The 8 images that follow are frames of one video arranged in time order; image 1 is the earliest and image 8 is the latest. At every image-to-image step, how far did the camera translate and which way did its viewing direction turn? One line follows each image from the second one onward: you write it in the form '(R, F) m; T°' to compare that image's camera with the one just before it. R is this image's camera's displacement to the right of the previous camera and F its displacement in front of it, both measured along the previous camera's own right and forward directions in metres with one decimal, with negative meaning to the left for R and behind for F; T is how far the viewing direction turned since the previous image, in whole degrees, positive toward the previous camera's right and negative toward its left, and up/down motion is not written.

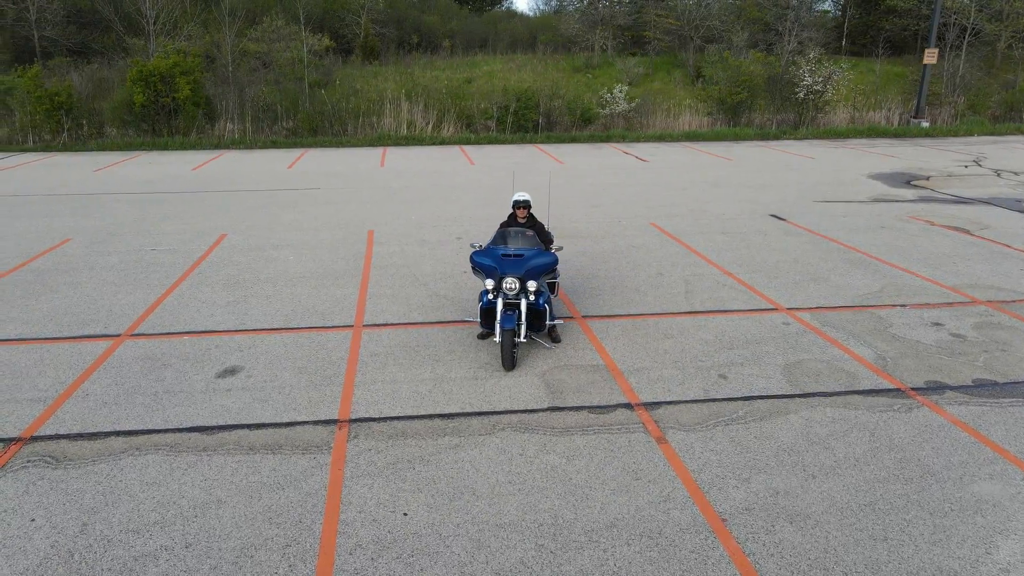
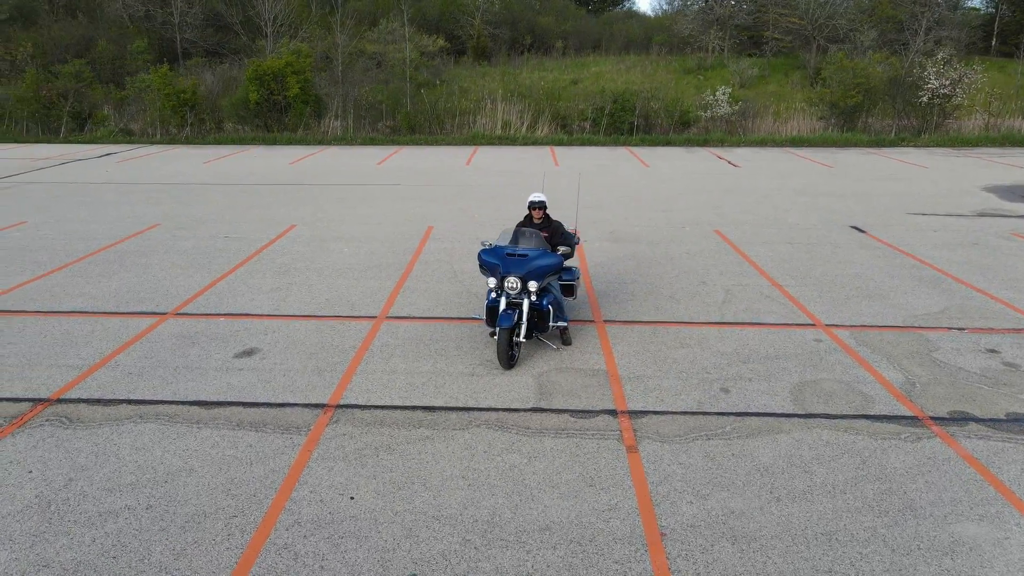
(+0.9, 0.0) m; -9°
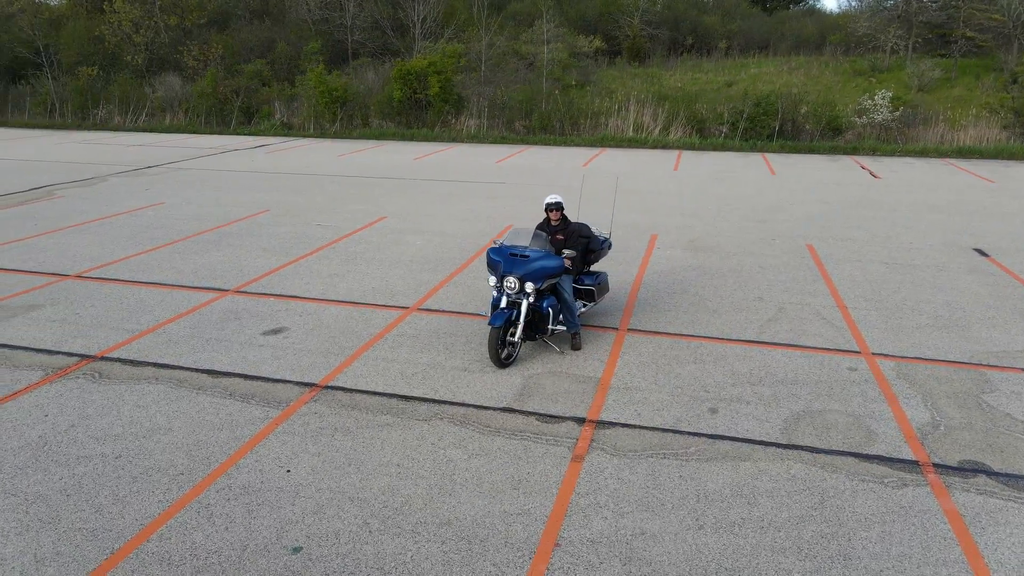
(+1.3, +0.1) m; -12°
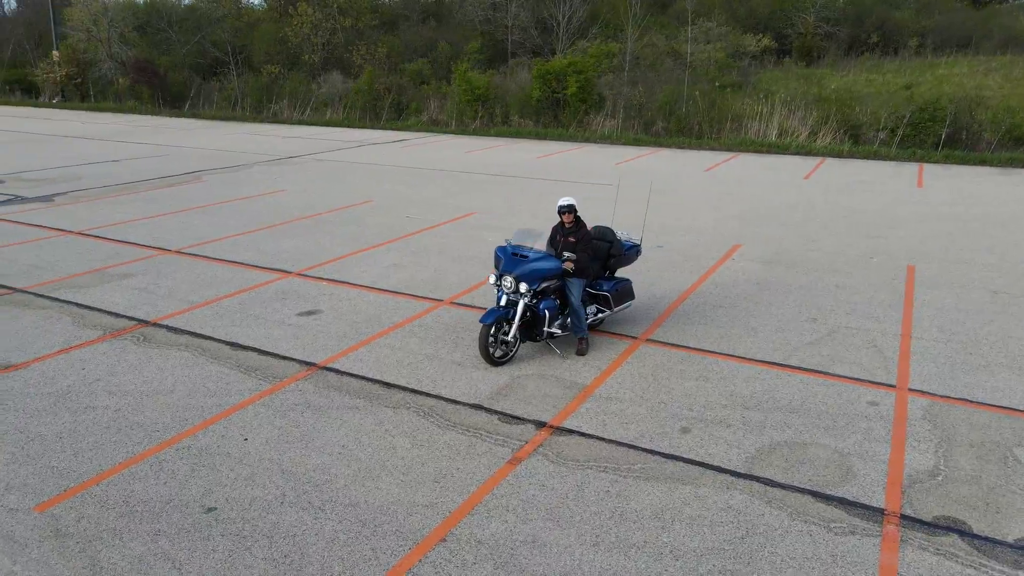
(+1.4, +0.1) m; -13°
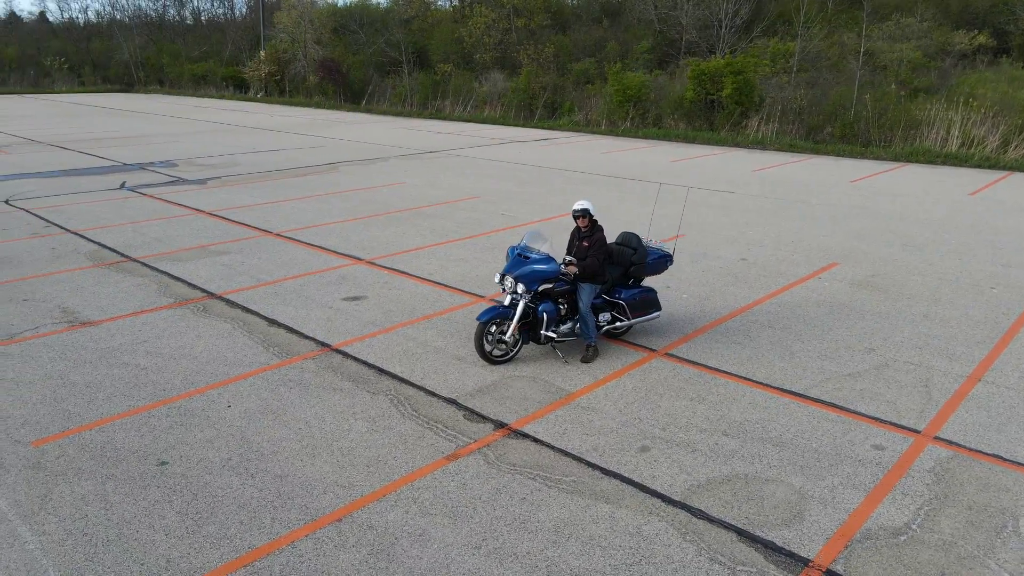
(+1.4, +0.1) m; -14°
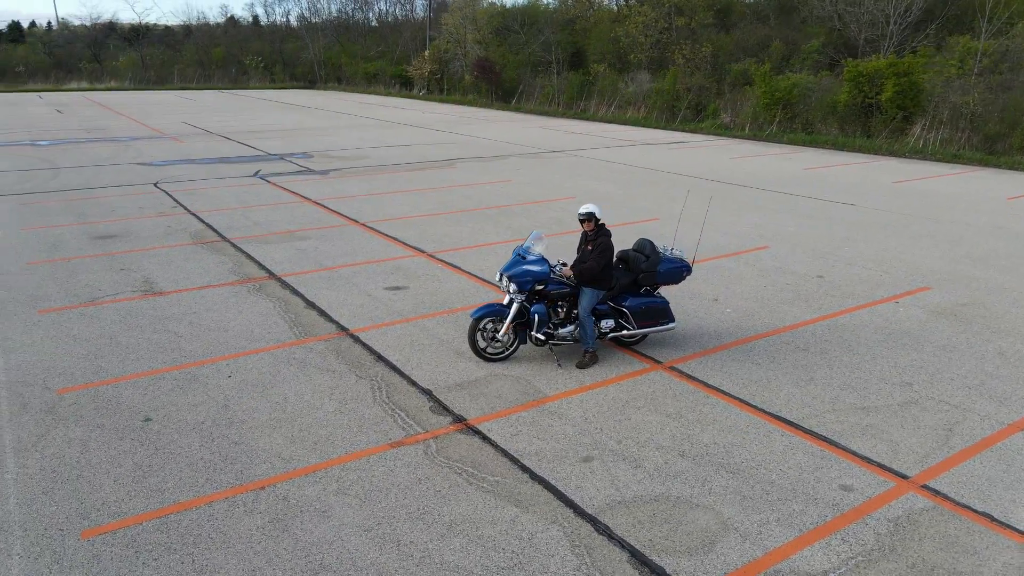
(+1.4, +0.1) m; -13°
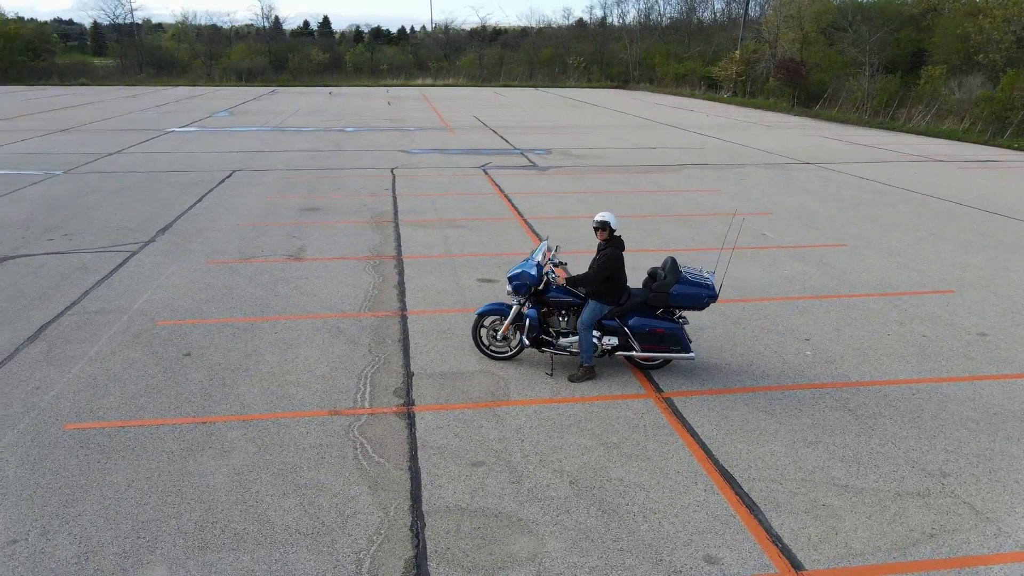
(+2.6, +0.5) m; -24°
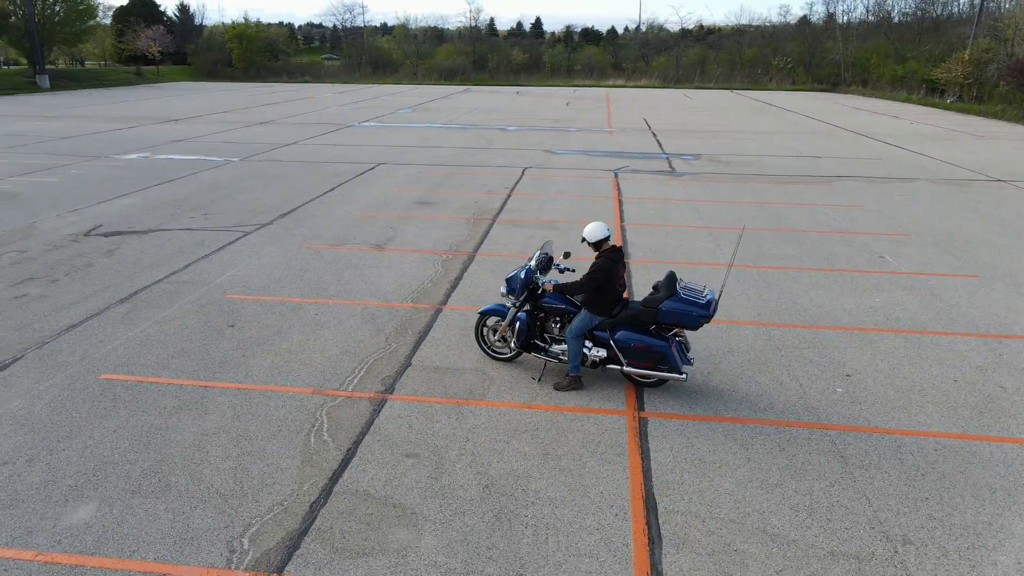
(+1.7, +0.2) m; -15°
